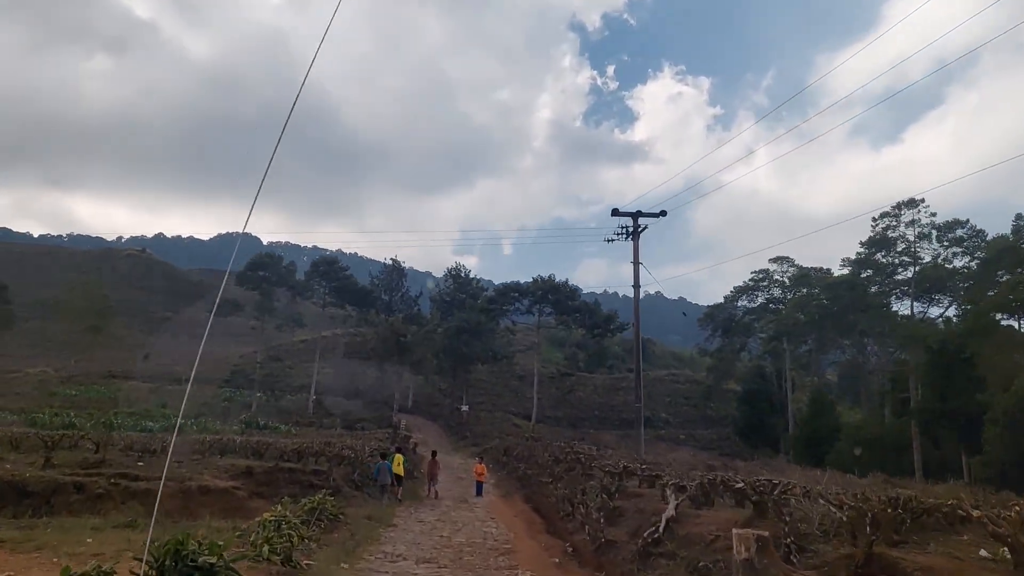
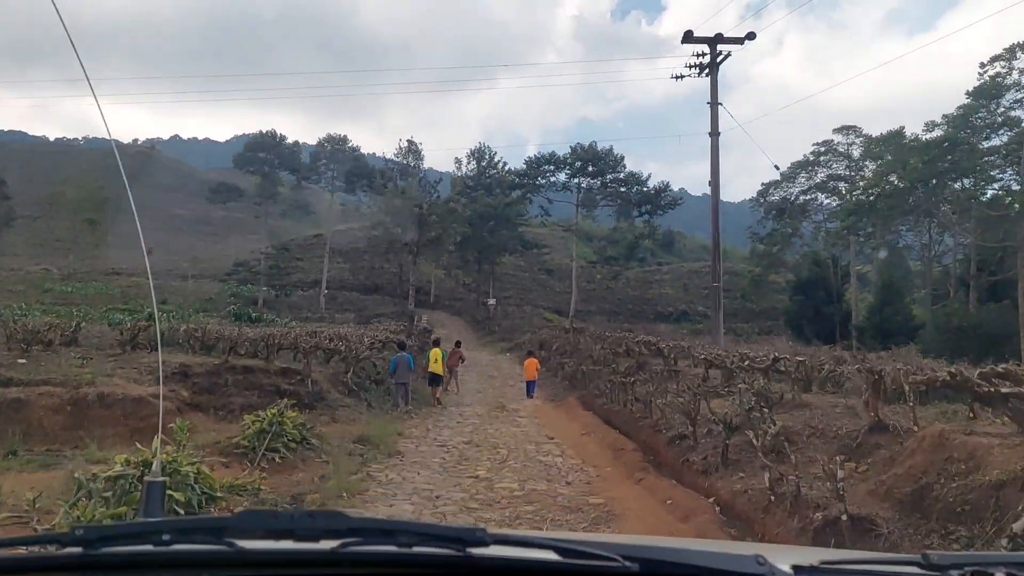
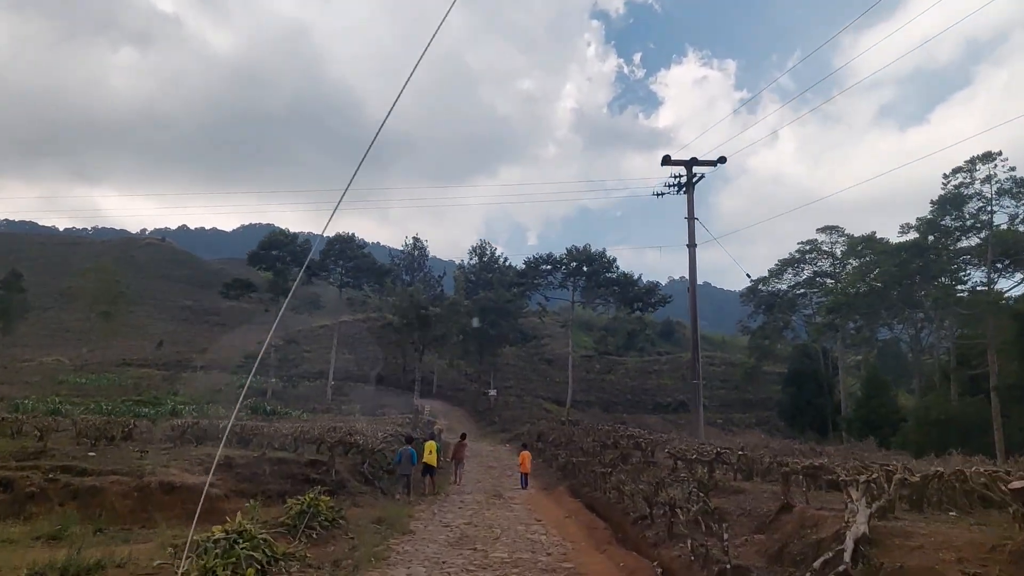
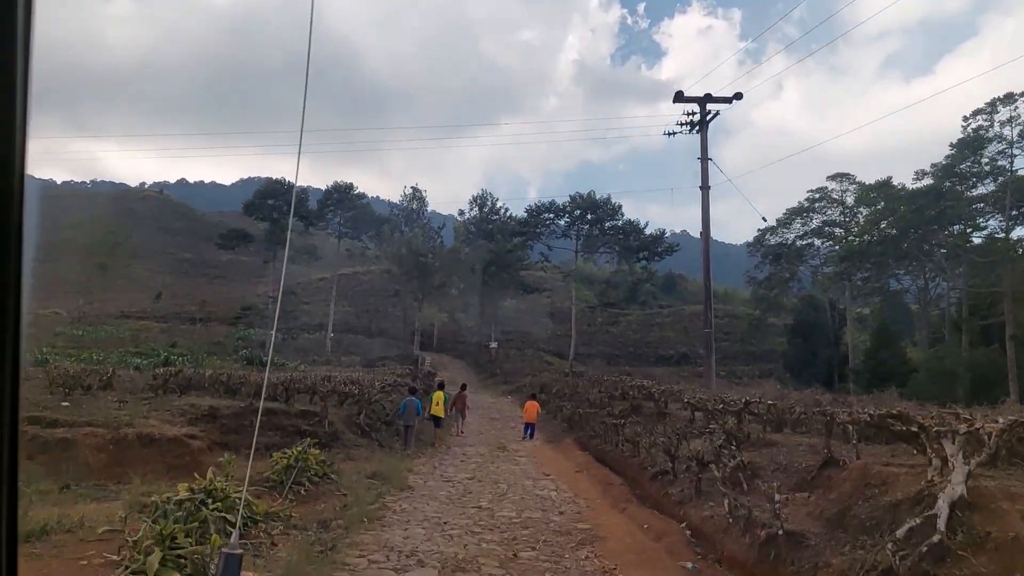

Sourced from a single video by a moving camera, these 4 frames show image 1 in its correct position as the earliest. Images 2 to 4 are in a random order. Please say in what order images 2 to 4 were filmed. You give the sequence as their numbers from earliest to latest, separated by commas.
3, 4, 2
